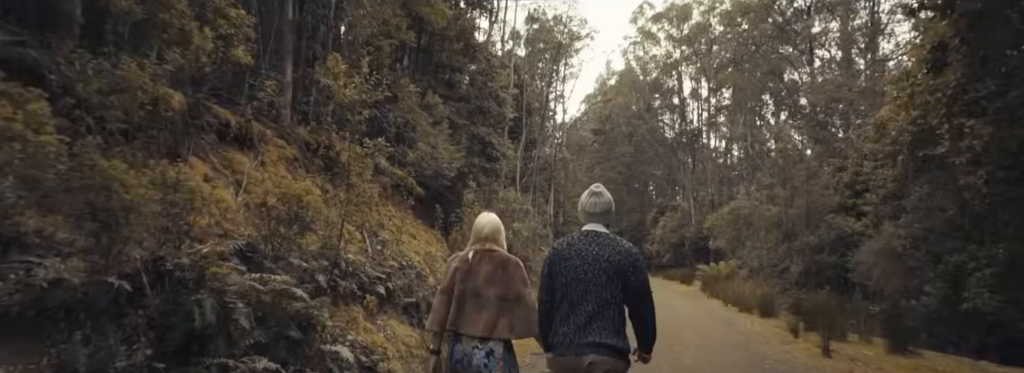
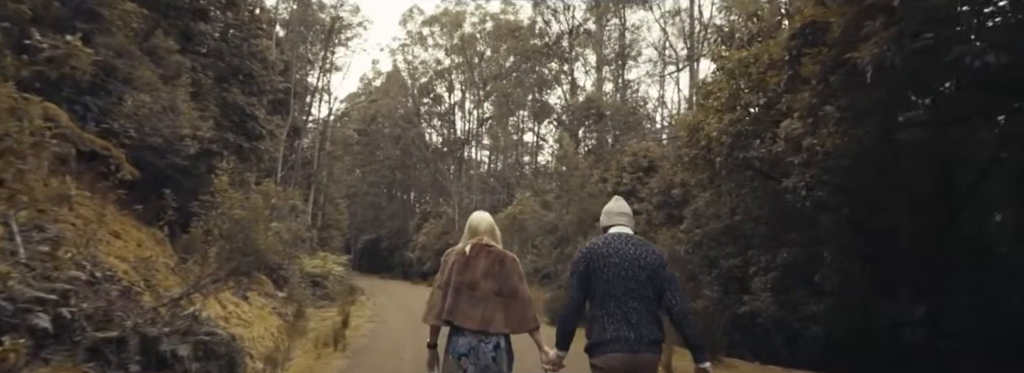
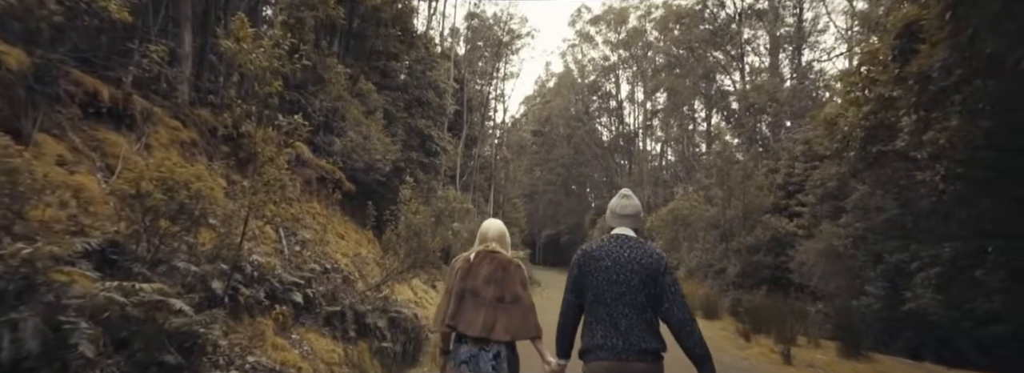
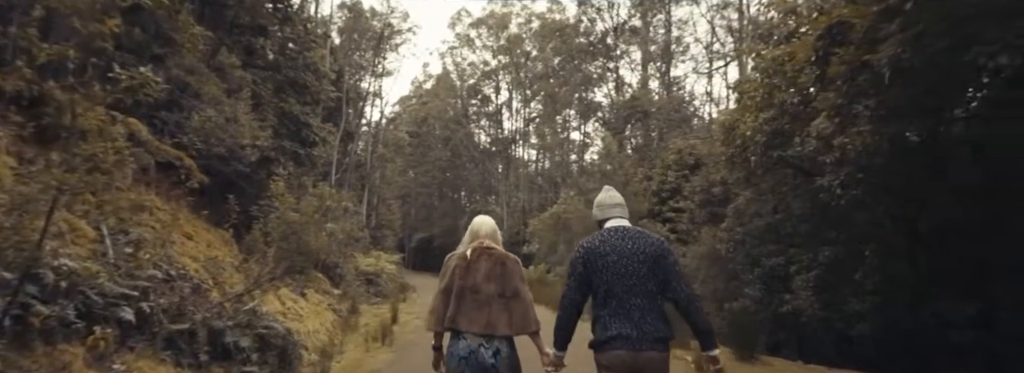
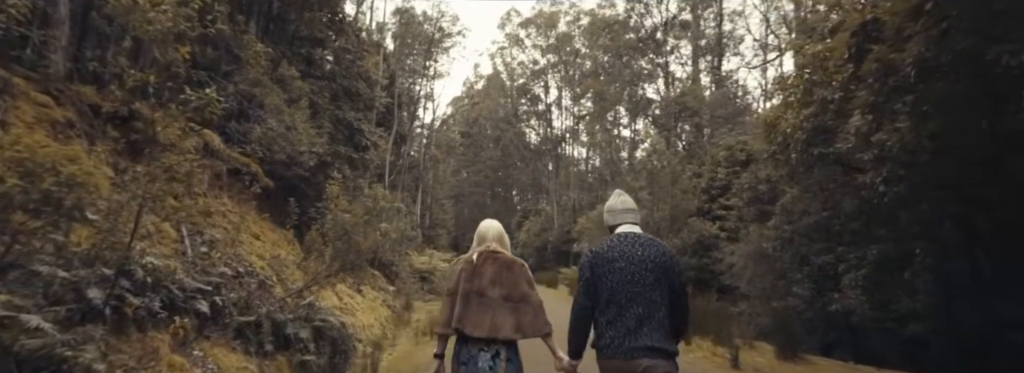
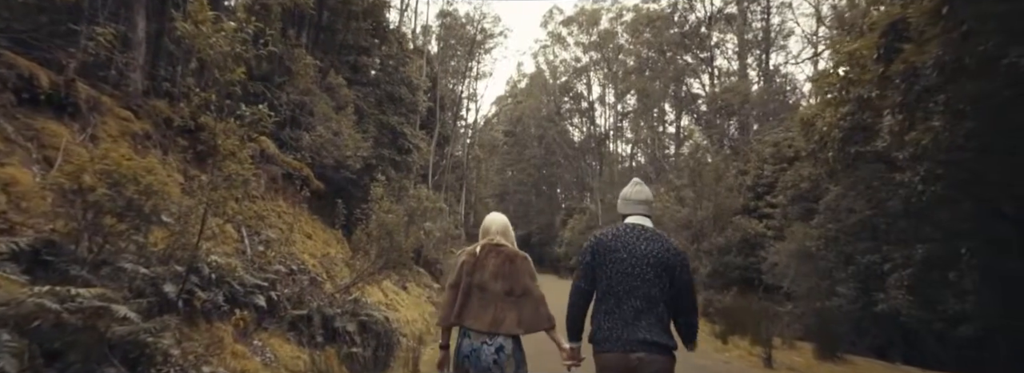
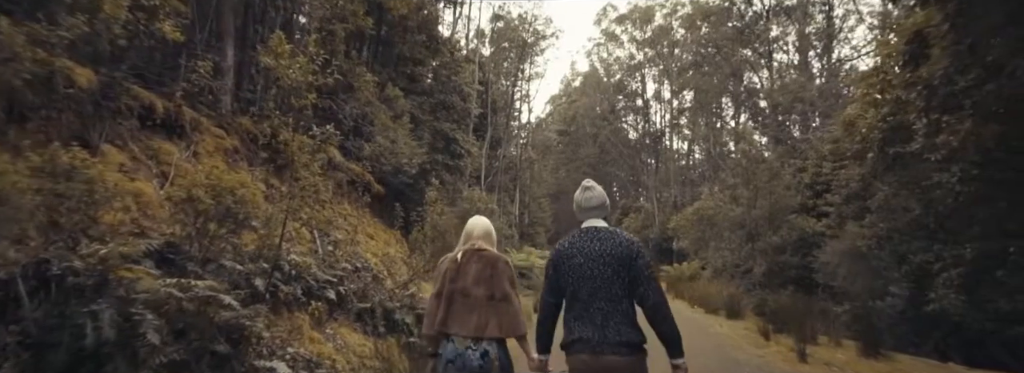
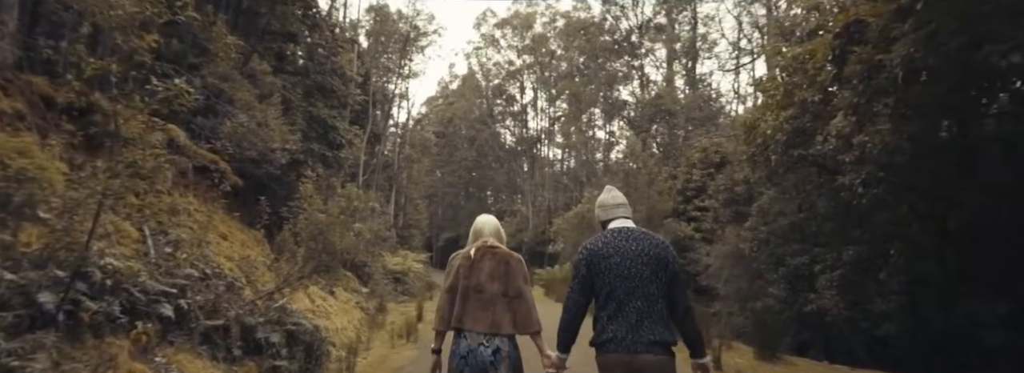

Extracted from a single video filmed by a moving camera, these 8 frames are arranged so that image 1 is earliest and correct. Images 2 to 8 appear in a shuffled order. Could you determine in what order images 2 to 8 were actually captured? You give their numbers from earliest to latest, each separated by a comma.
7, 3, 6, 5, 8, 4, 2
